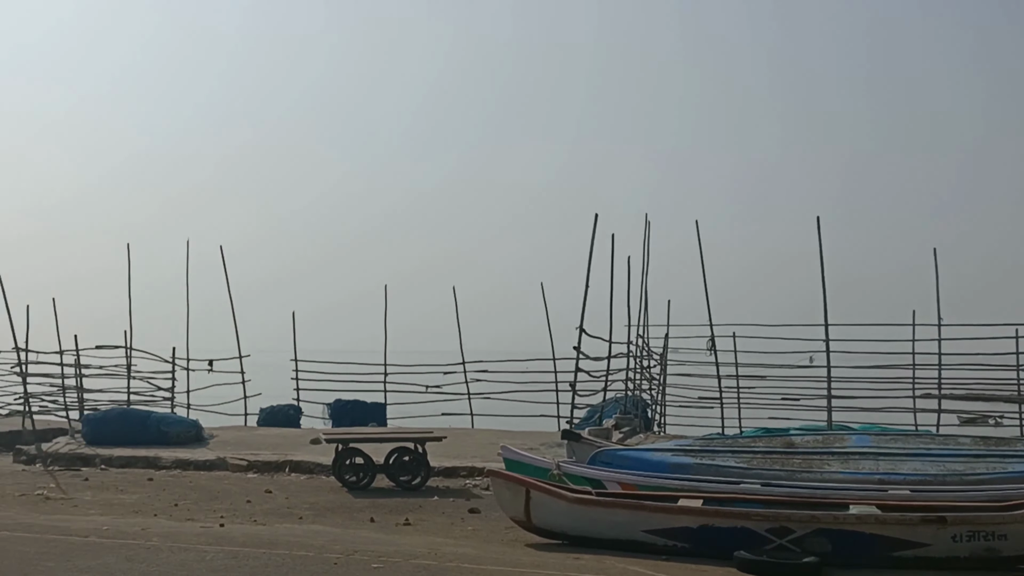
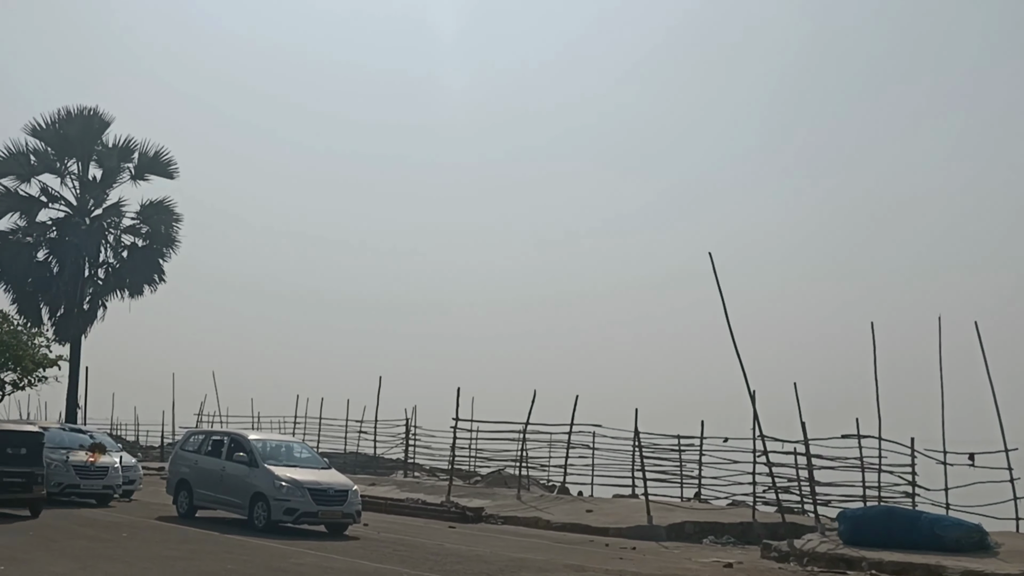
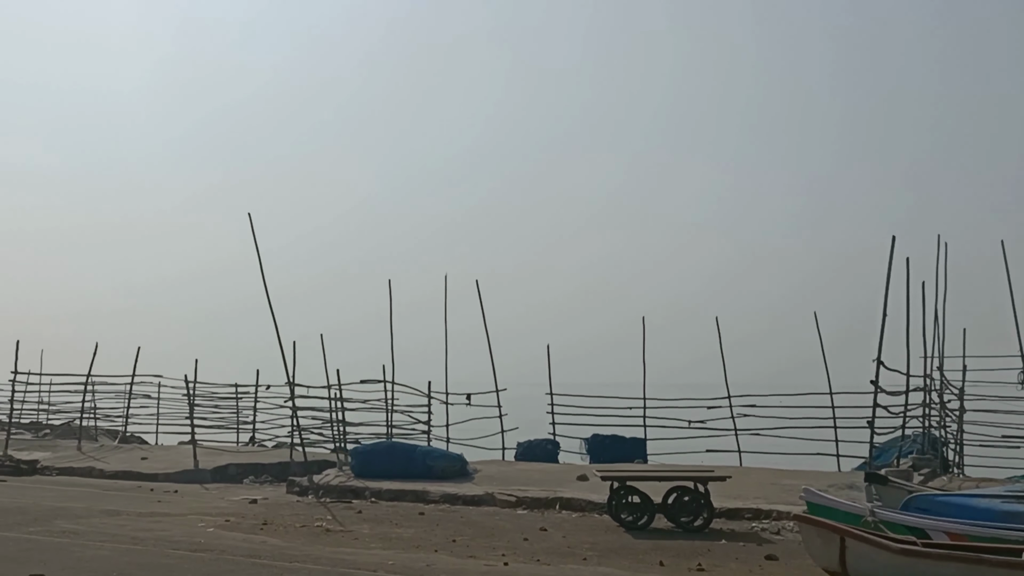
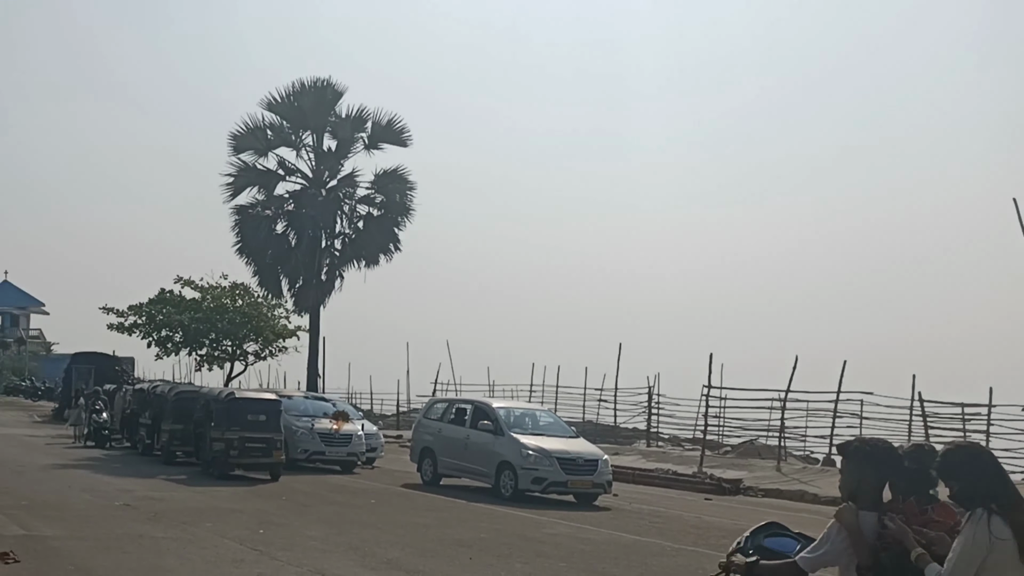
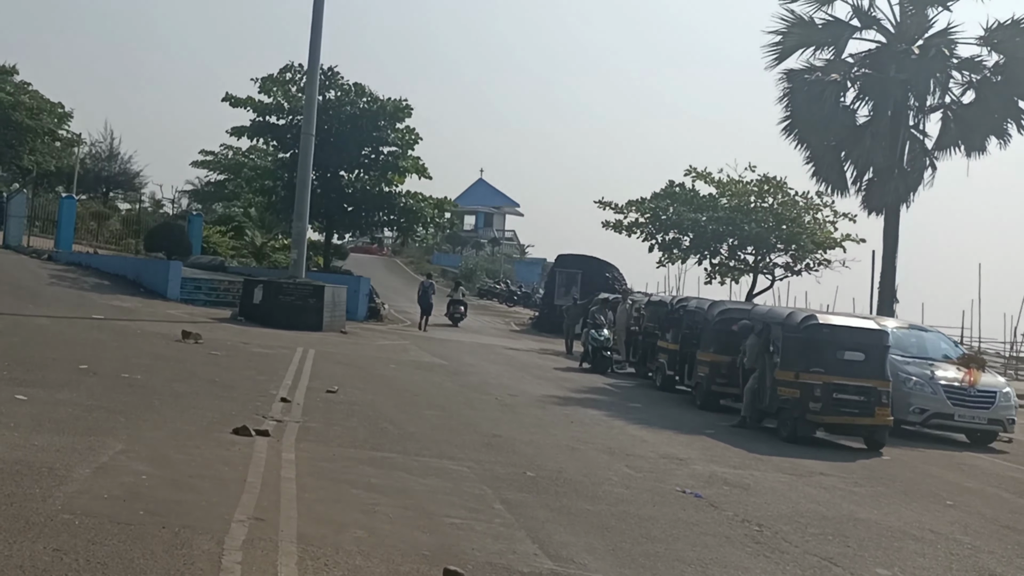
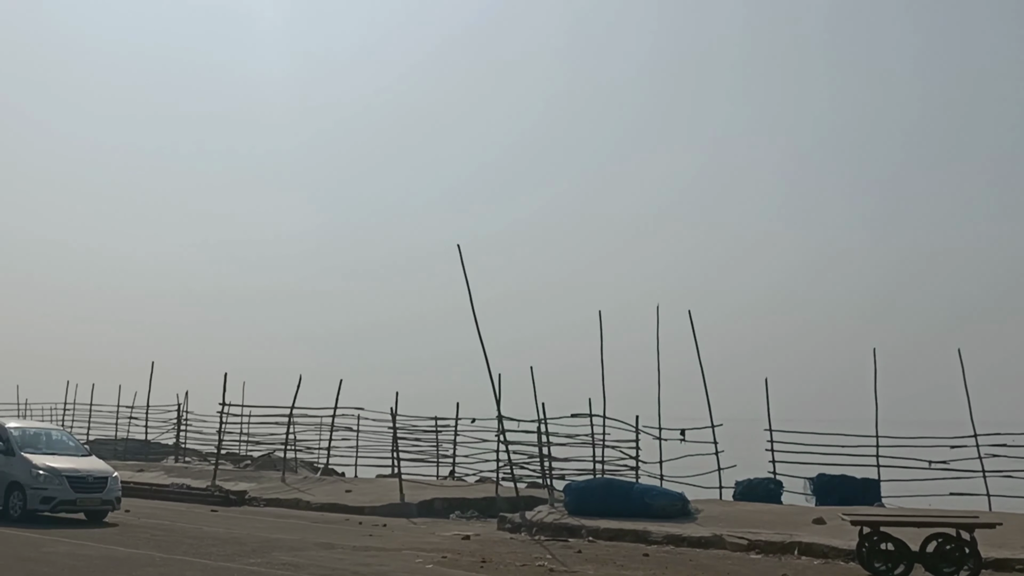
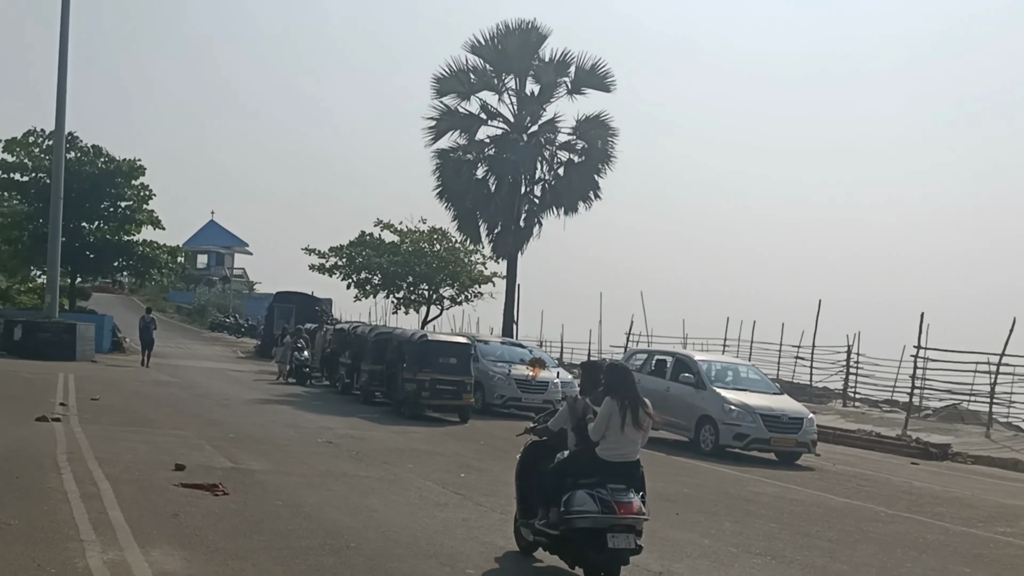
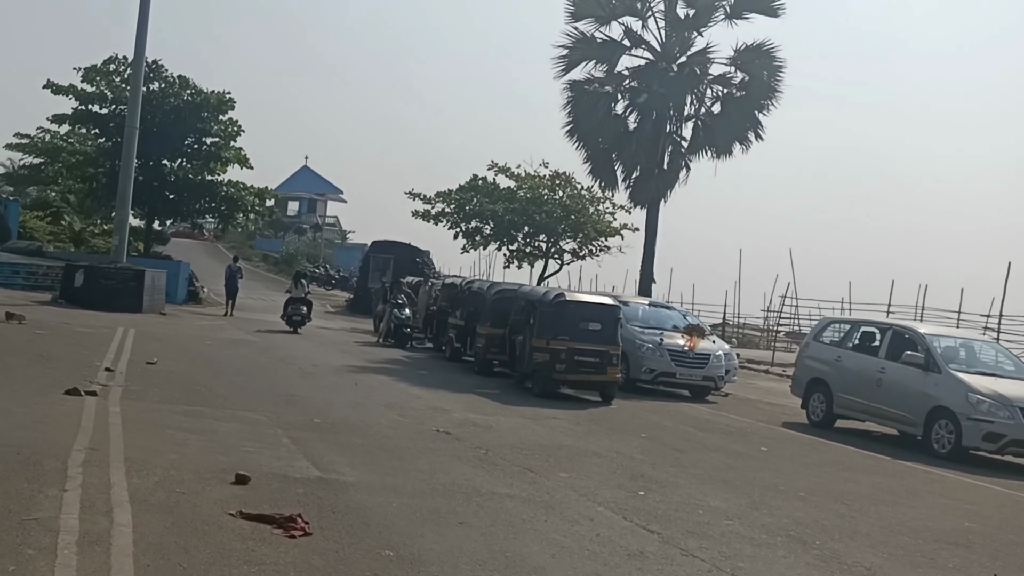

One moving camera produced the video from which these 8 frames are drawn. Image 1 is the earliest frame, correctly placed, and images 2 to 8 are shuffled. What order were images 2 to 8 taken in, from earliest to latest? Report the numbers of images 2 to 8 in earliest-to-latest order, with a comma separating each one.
3, 6, 2, 4, 7, 8, 5
